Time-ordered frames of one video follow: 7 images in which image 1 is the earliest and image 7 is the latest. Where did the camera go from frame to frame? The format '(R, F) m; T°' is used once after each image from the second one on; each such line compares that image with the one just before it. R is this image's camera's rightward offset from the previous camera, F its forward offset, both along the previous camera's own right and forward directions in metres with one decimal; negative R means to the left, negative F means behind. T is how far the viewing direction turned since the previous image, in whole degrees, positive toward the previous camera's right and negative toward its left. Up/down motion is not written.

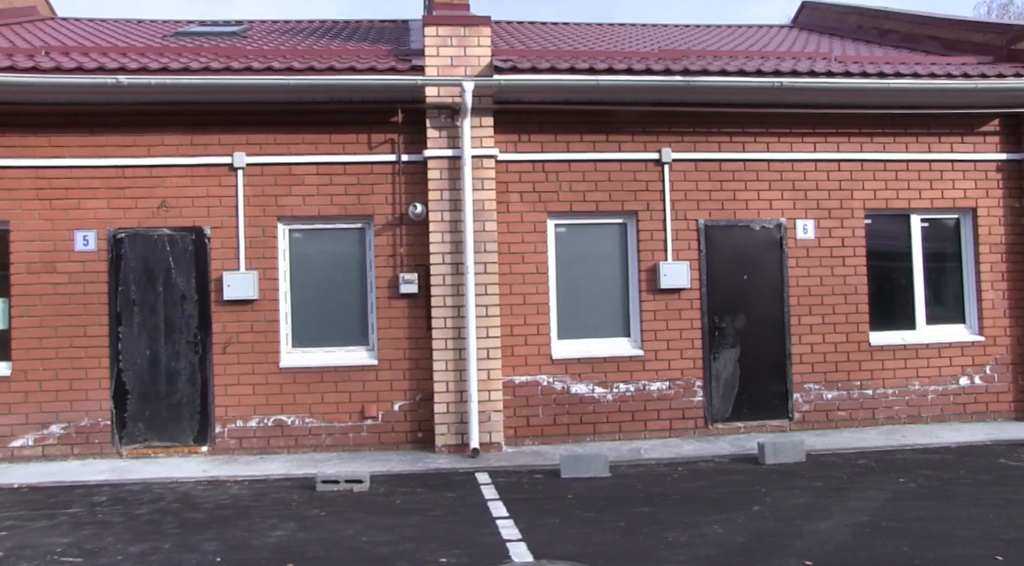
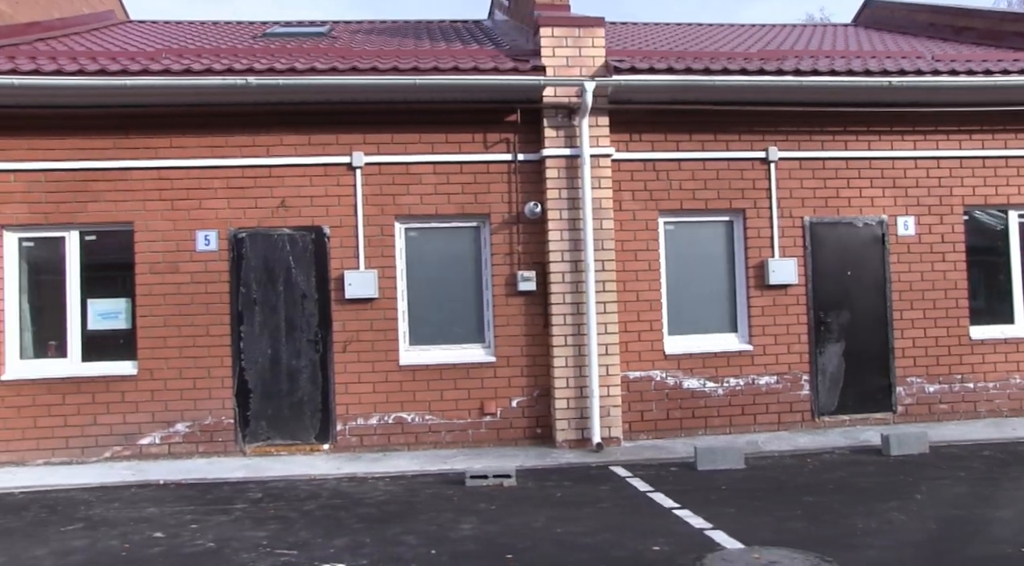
(-1.3, -0.1) m; +1°
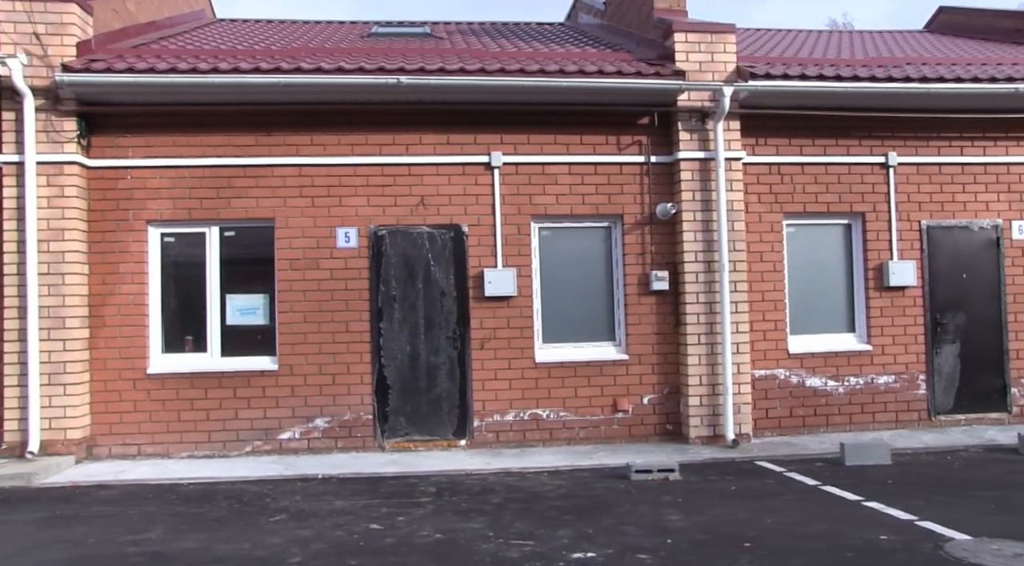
(-1.5, -0.1) m; +1°
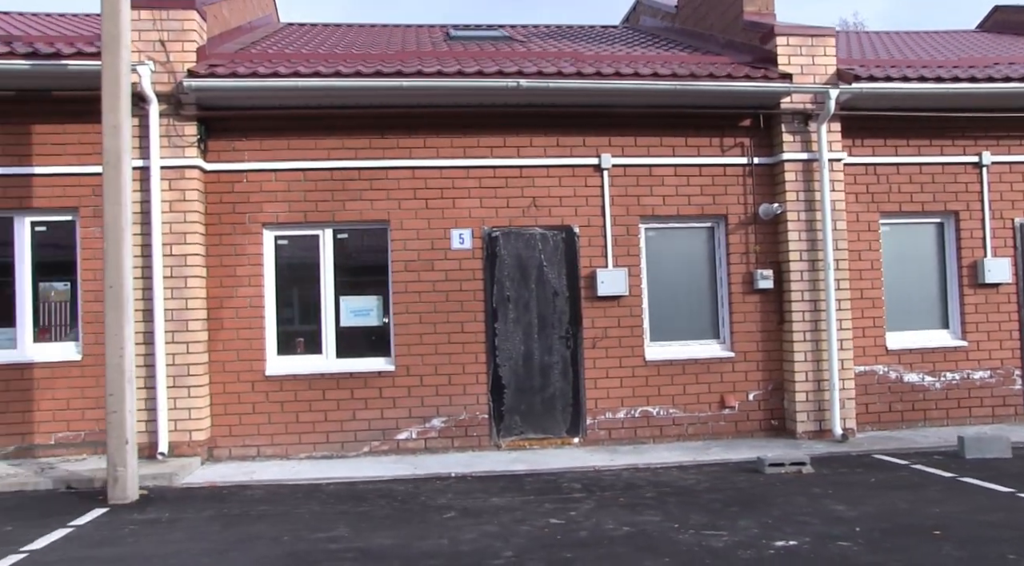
(-1.3, -0.1) m; +1°
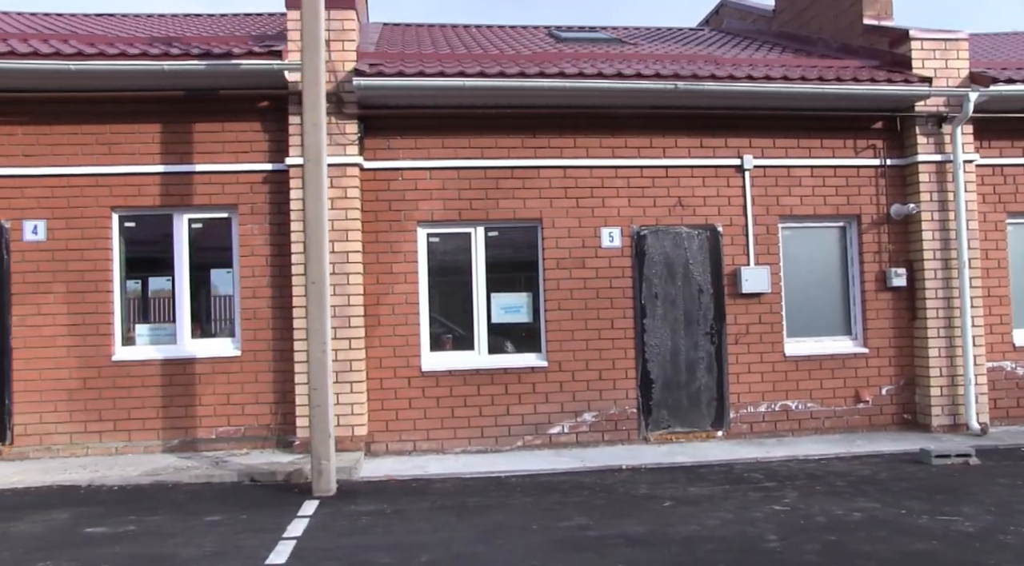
(-1.7, -0.2) m; +1°
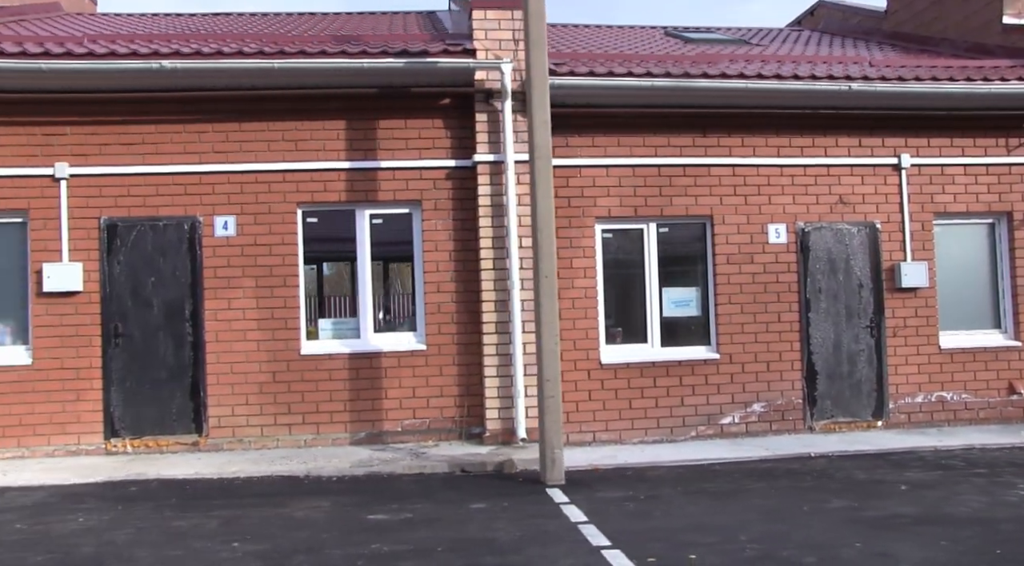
(-1.9, -0.2) m; +1°
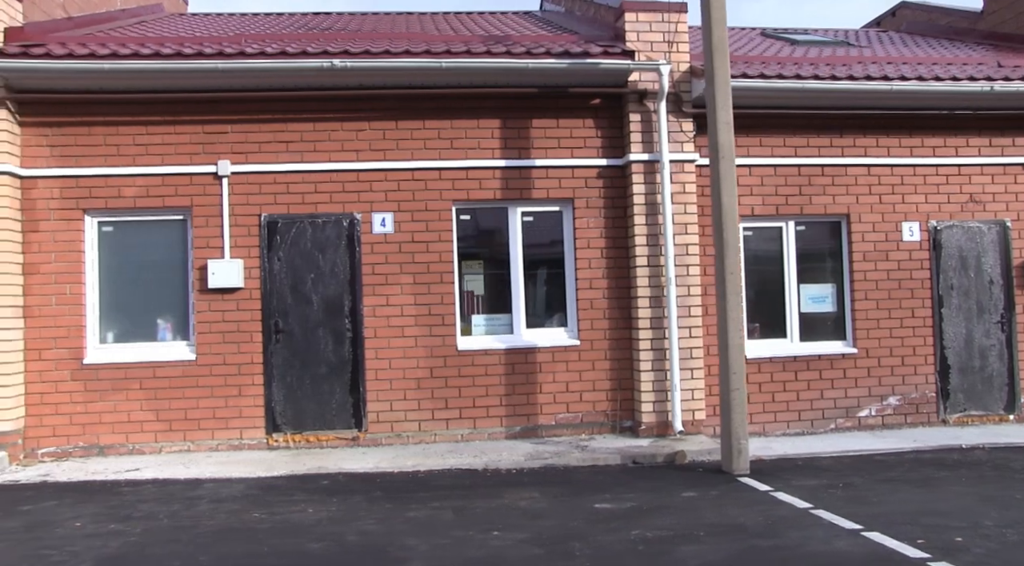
(-1.6, -0.1) m; +1°
